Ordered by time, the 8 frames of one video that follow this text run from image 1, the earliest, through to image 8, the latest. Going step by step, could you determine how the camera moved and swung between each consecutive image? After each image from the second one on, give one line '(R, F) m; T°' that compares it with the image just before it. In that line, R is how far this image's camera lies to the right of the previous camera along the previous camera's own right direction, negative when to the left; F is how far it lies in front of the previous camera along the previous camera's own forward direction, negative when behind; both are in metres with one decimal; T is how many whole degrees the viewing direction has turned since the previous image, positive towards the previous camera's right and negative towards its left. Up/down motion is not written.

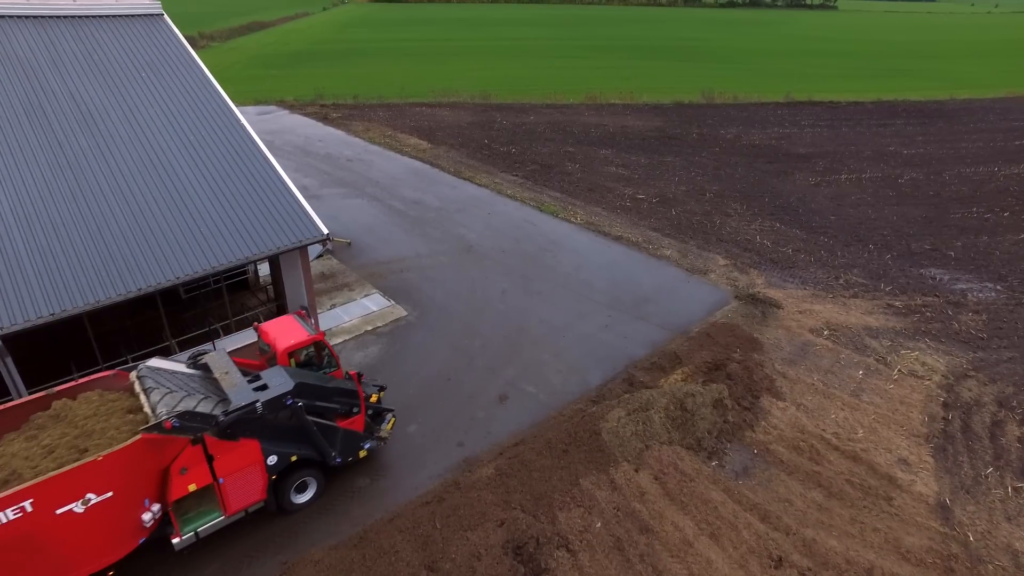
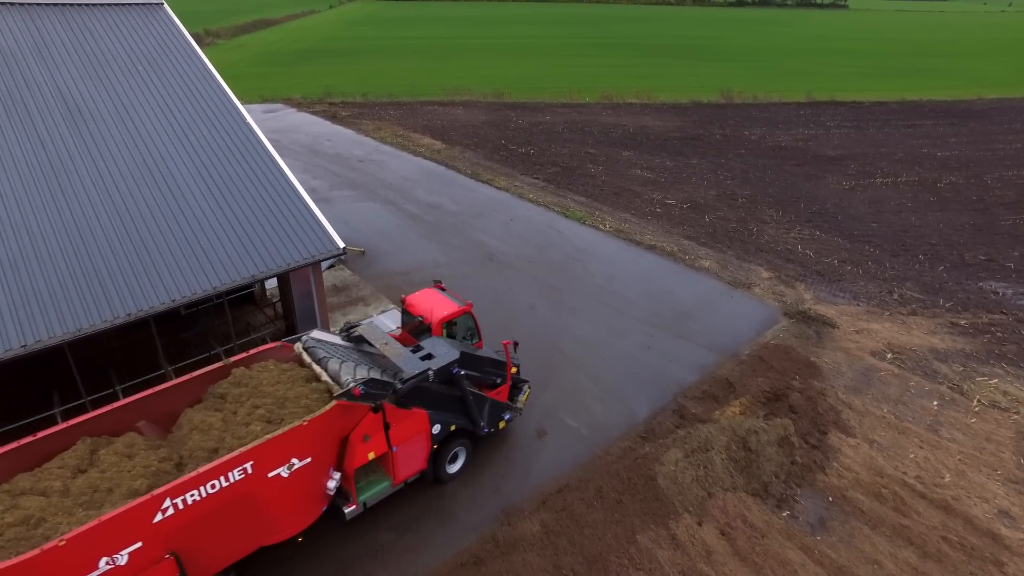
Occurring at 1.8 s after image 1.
(-0.4, +1.1) m; 0°
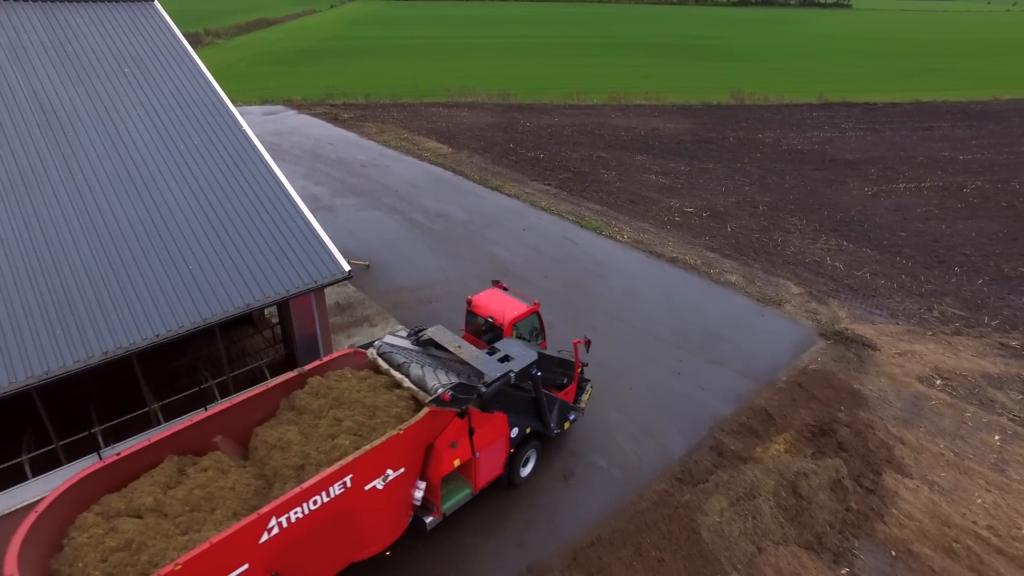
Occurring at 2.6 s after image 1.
(-0.2, +0.9) m; 0°
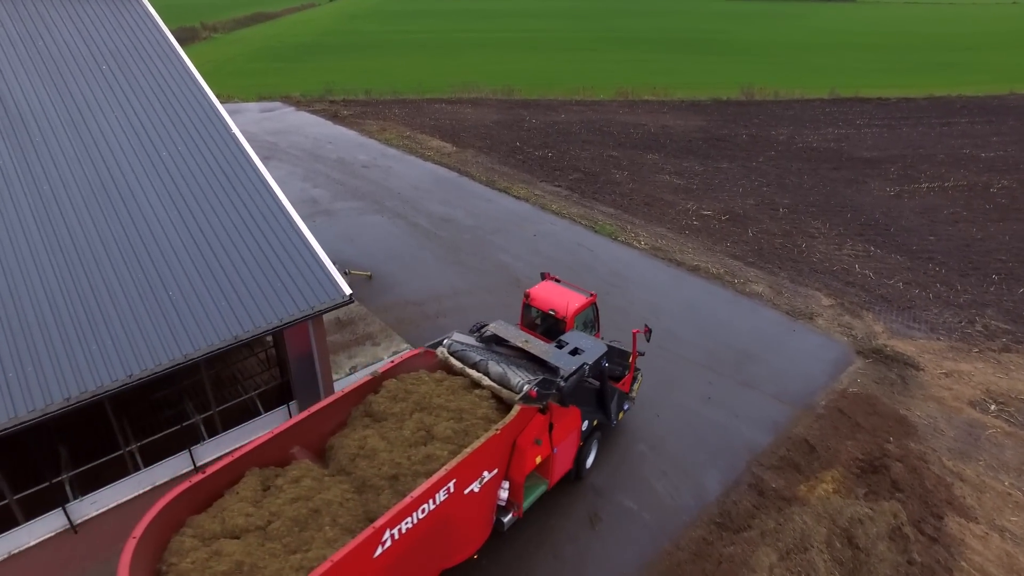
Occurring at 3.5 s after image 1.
(-0.2, +0.9) m; 0°
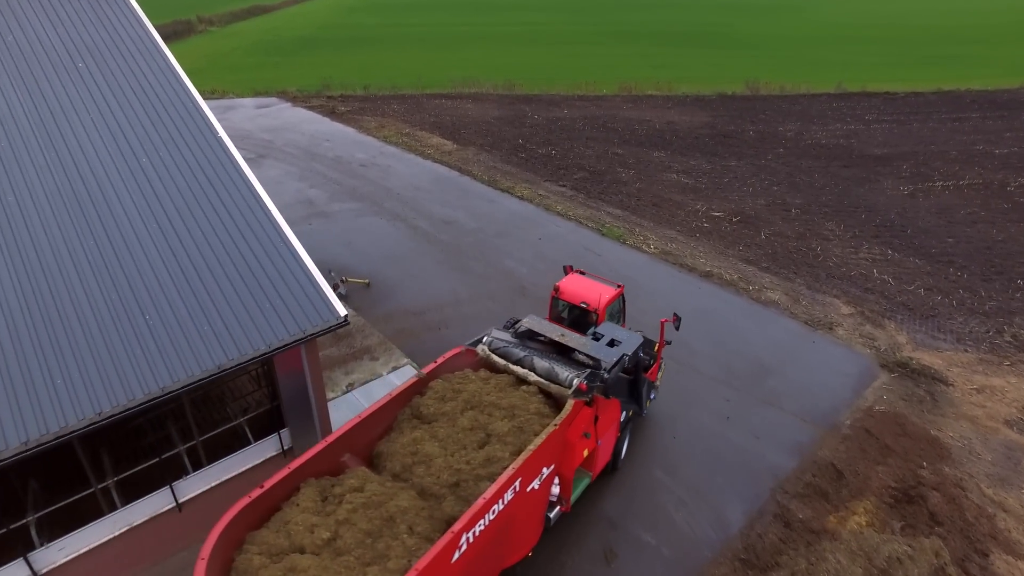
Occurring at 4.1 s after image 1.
(-0.1, +0.6) m; 0°
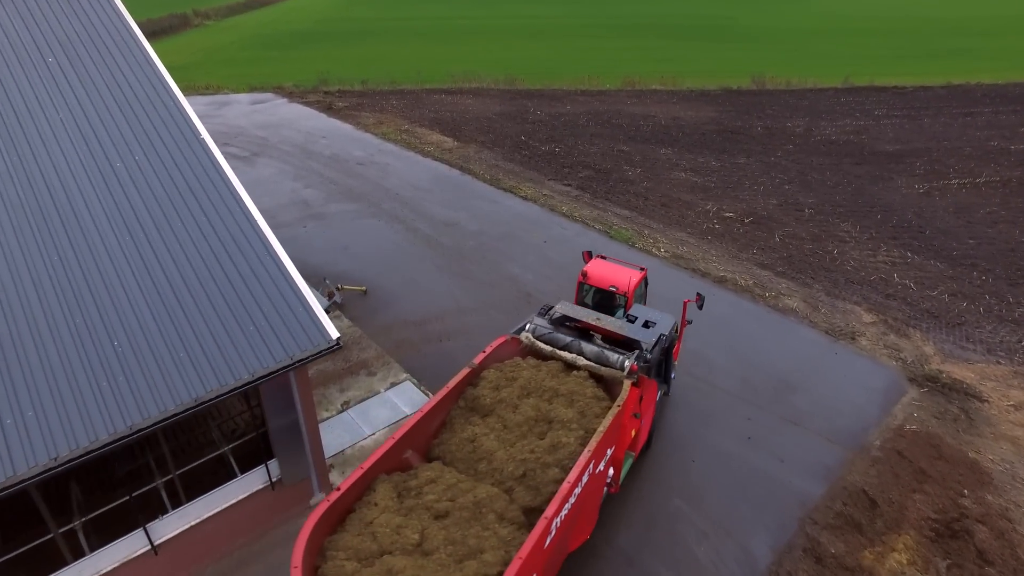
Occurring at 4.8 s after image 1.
(-0.1, +0.6) m; 0°
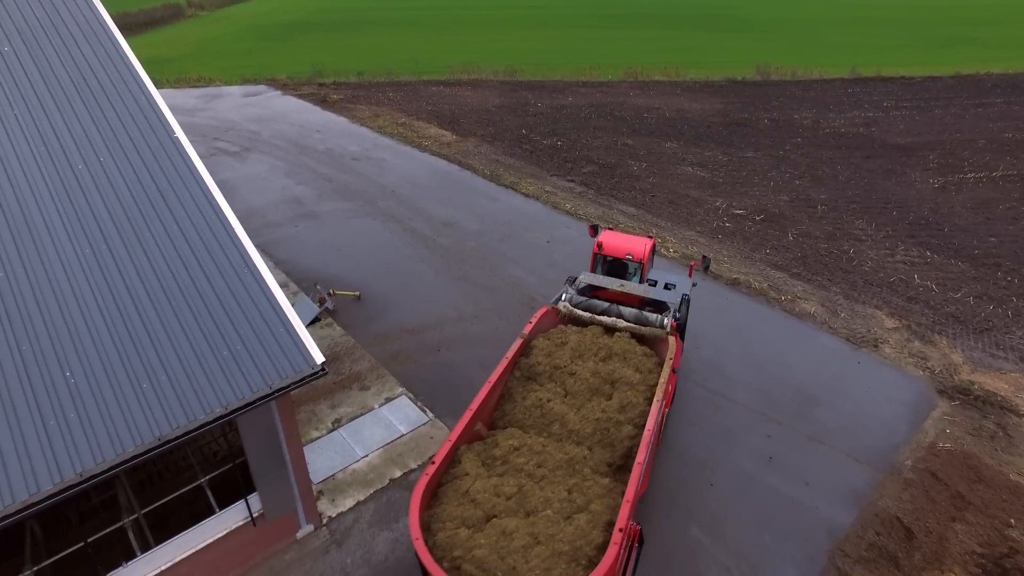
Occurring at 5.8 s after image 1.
(0.0, +0.7) m; 0°
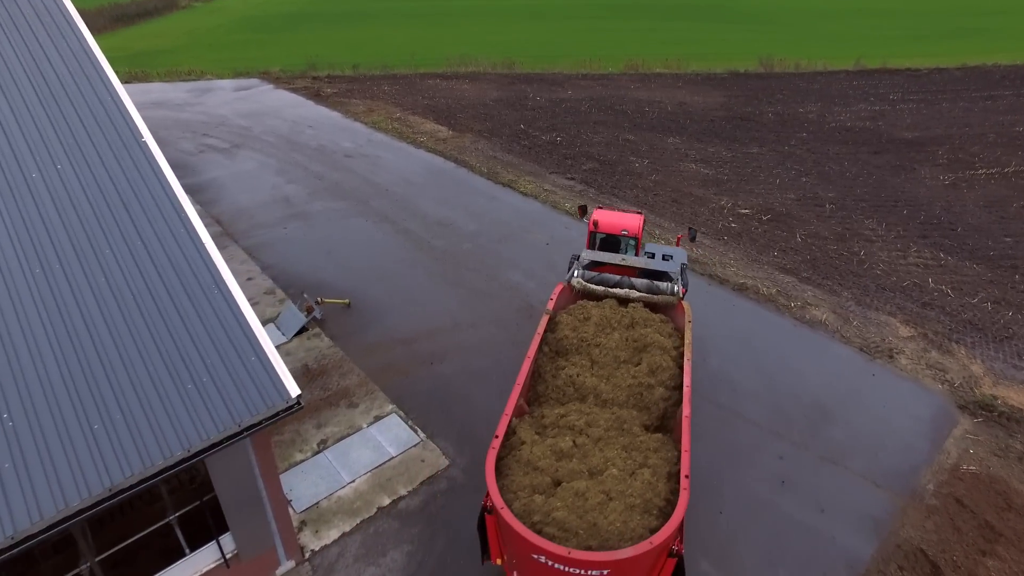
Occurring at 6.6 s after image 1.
(0.0, +0.5) m; 0°
